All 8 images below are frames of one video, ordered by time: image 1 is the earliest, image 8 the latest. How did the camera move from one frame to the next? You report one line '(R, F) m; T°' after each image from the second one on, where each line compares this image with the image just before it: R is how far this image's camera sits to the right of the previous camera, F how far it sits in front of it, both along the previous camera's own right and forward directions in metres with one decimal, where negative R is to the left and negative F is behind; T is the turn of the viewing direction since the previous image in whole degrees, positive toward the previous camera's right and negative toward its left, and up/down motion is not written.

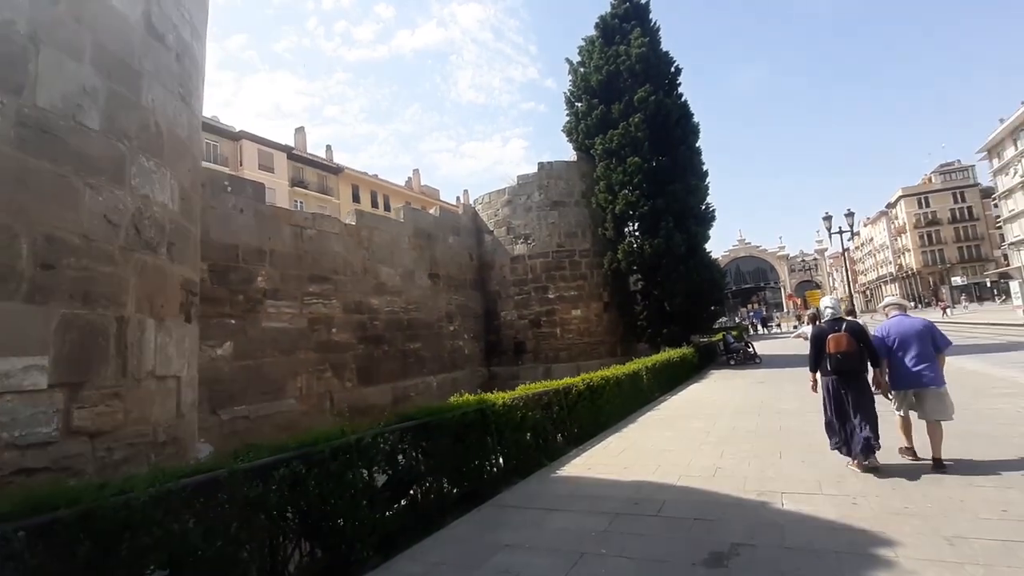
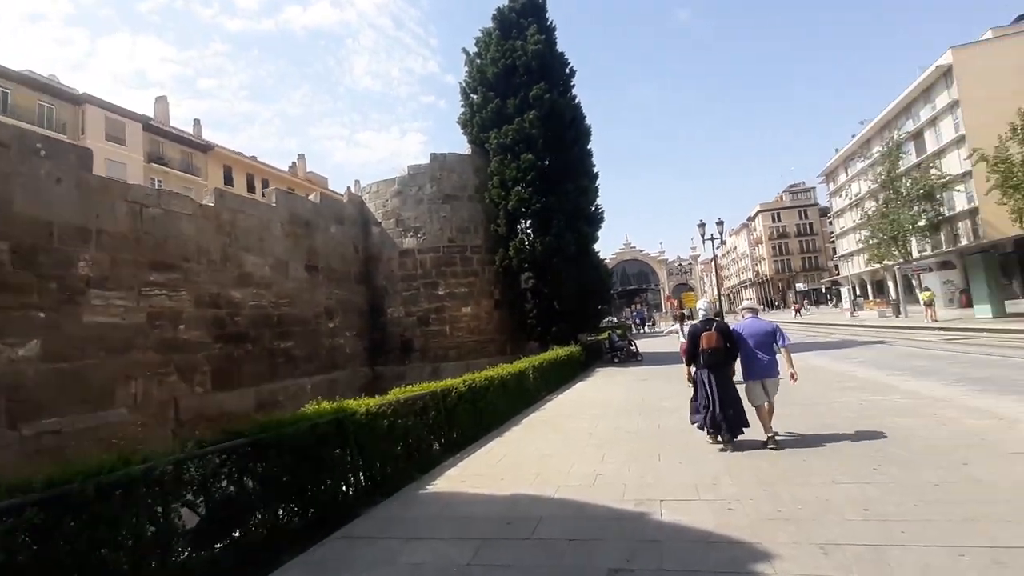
(+0.3, +0.7) m; +12°
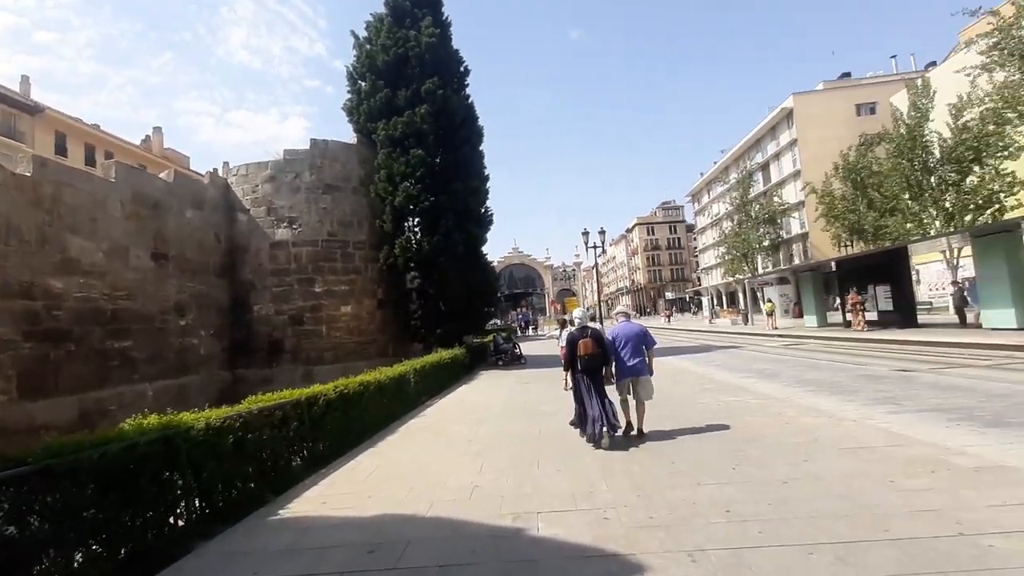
(+0.1, +0.4) m; +13°
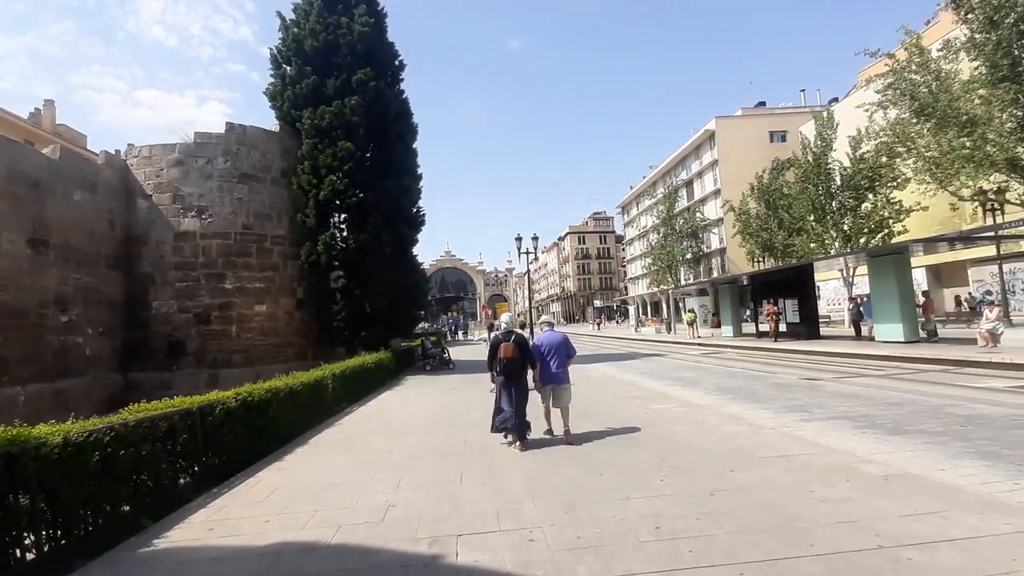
(+0.1, +0.4) m; +8°
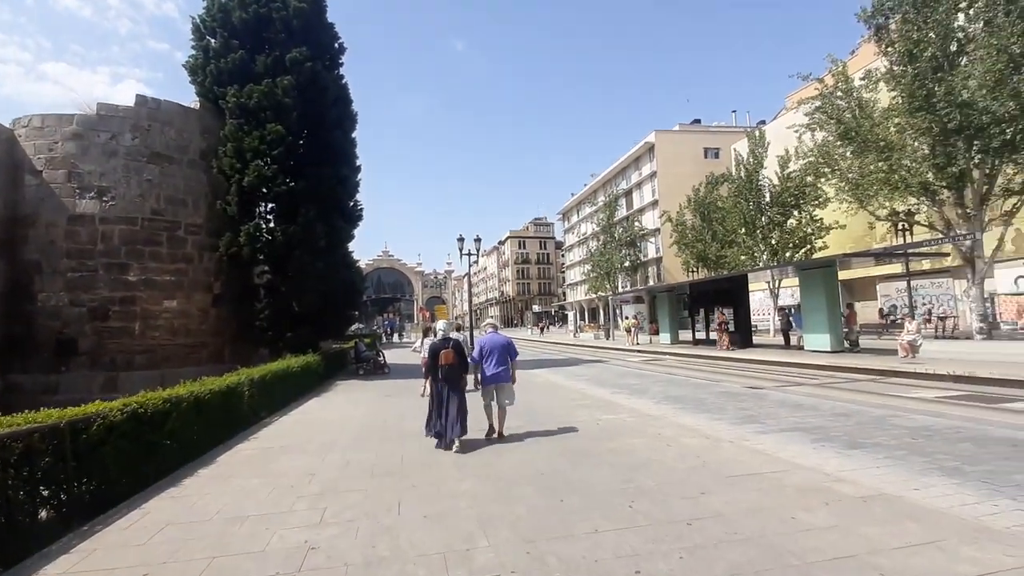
(-0.2, +0.8) m; +7°
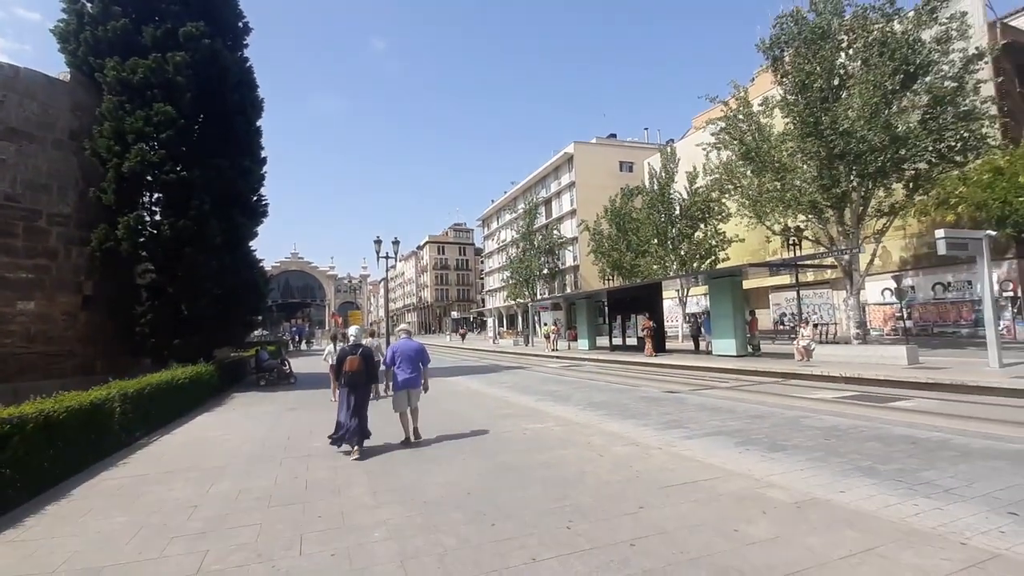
(-0.1, +0.6) m; +9°
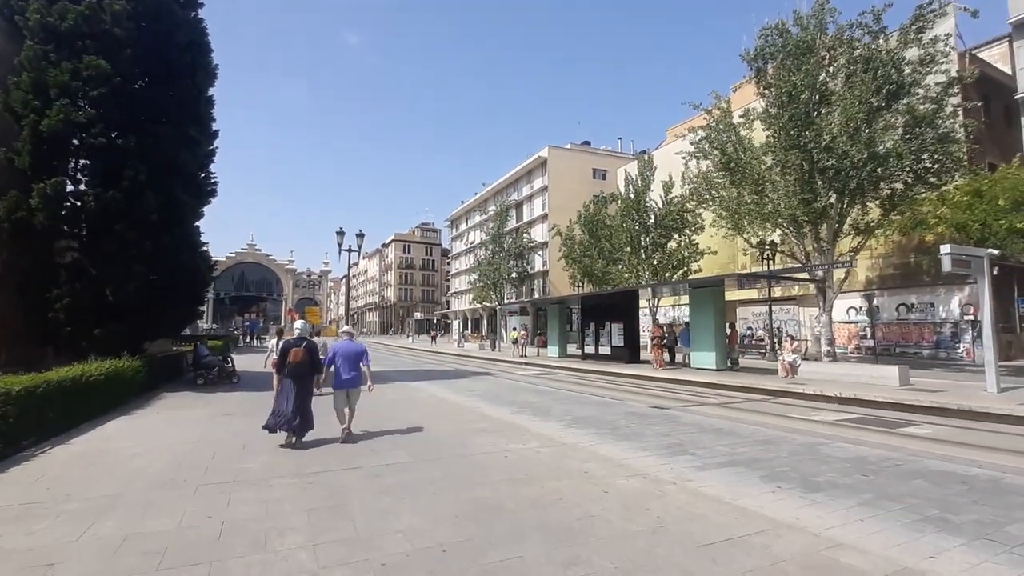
(-0.3, +1.4) m; +4°
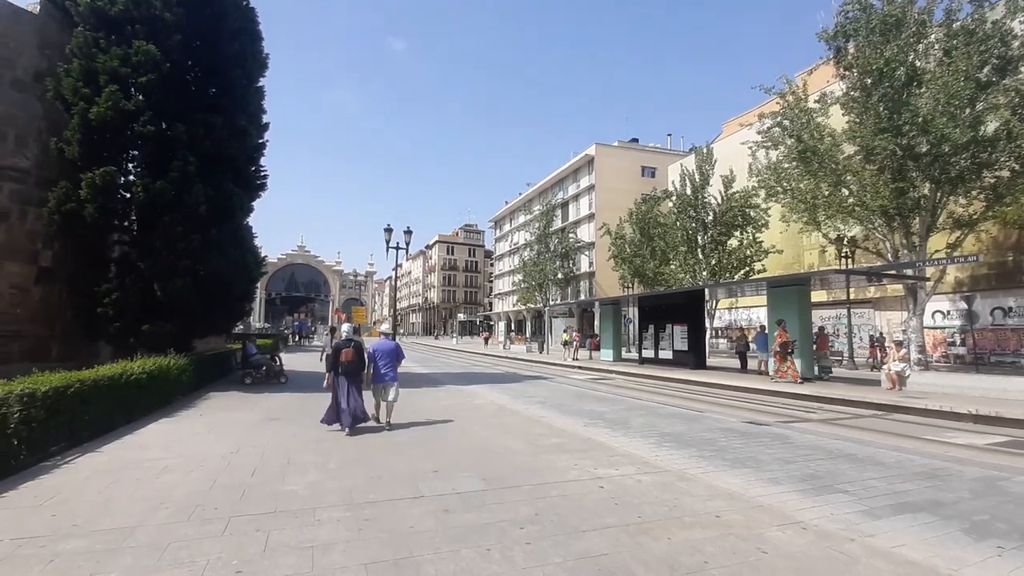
(-0.7, +1.4) m; -5°
